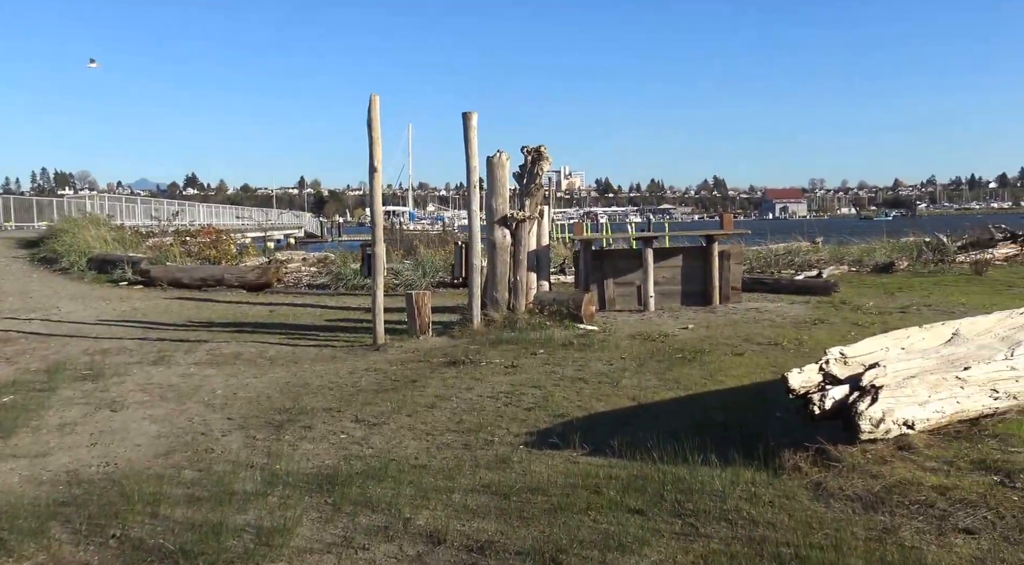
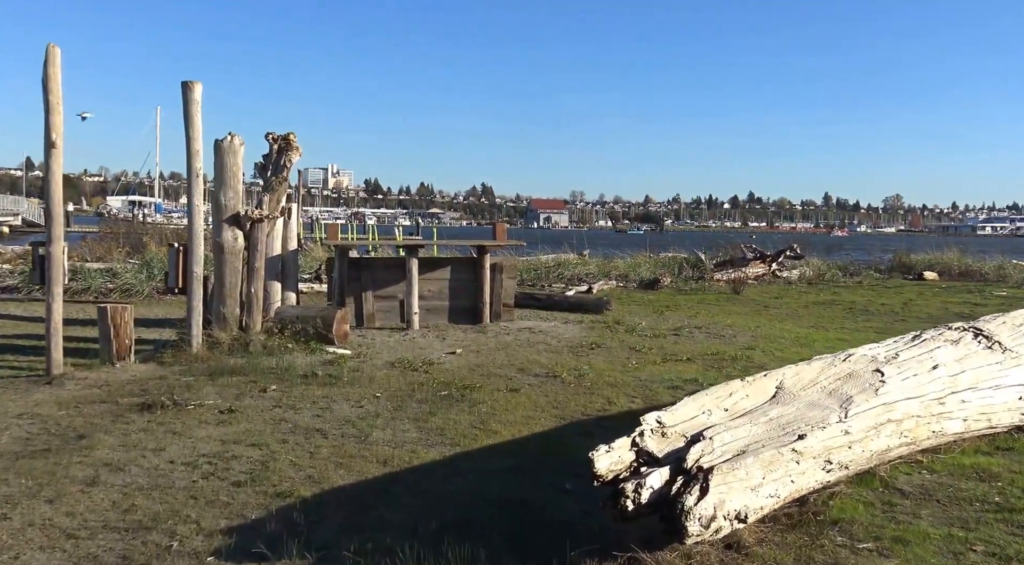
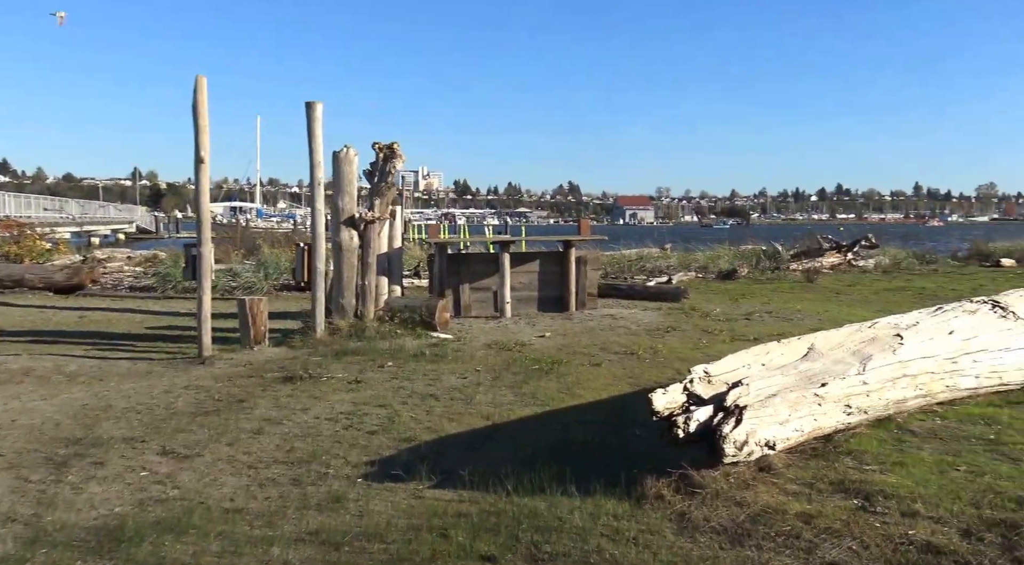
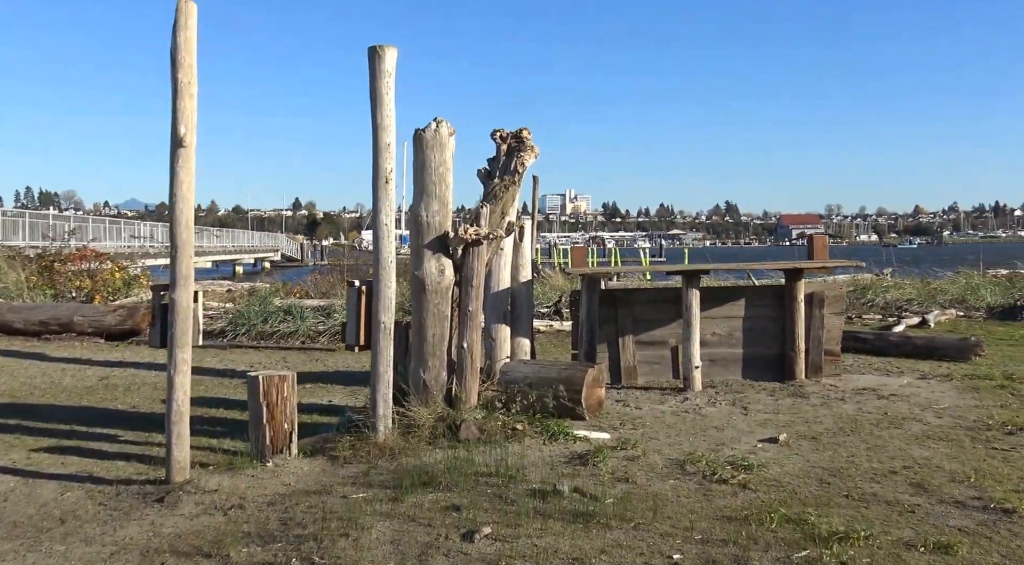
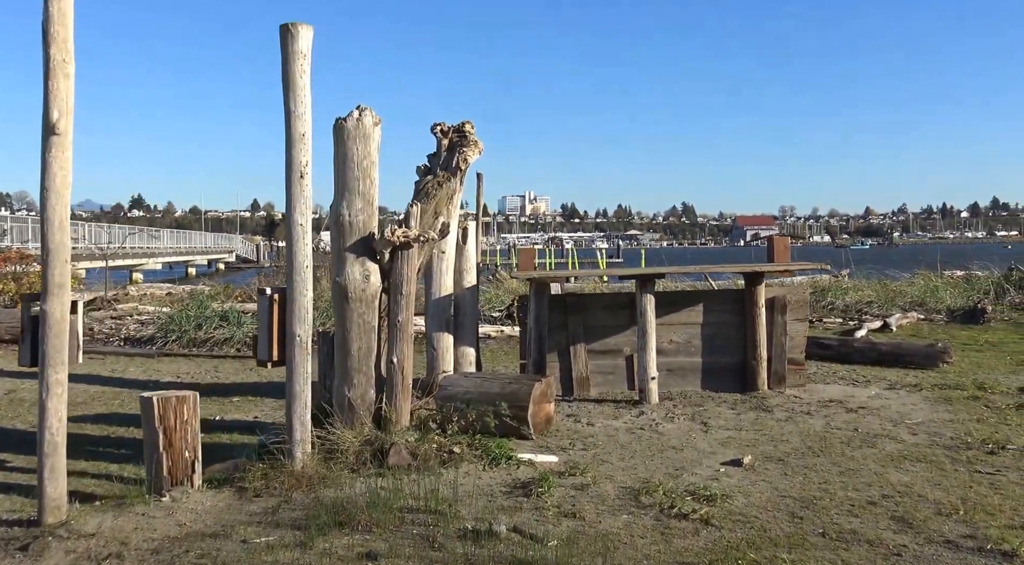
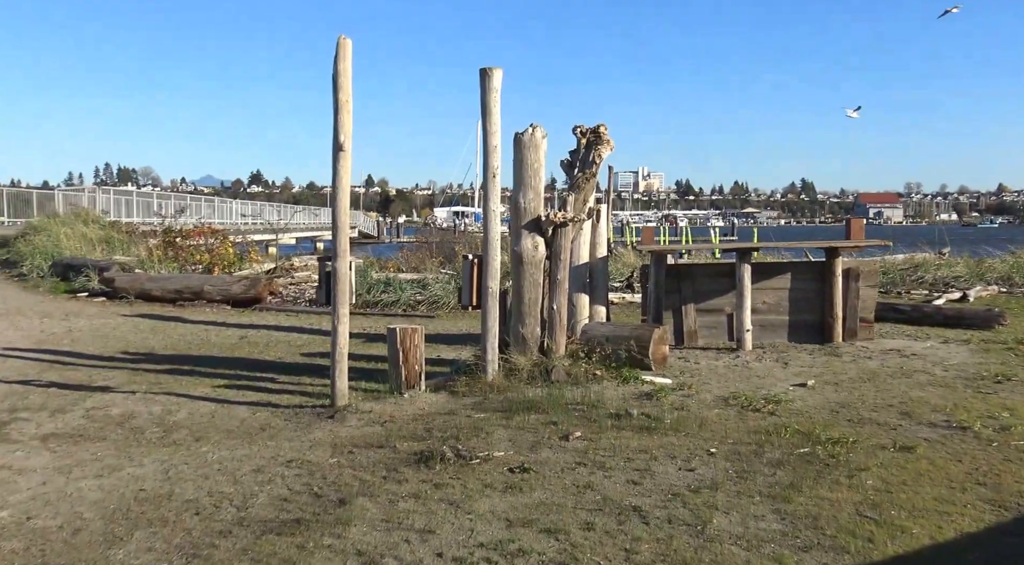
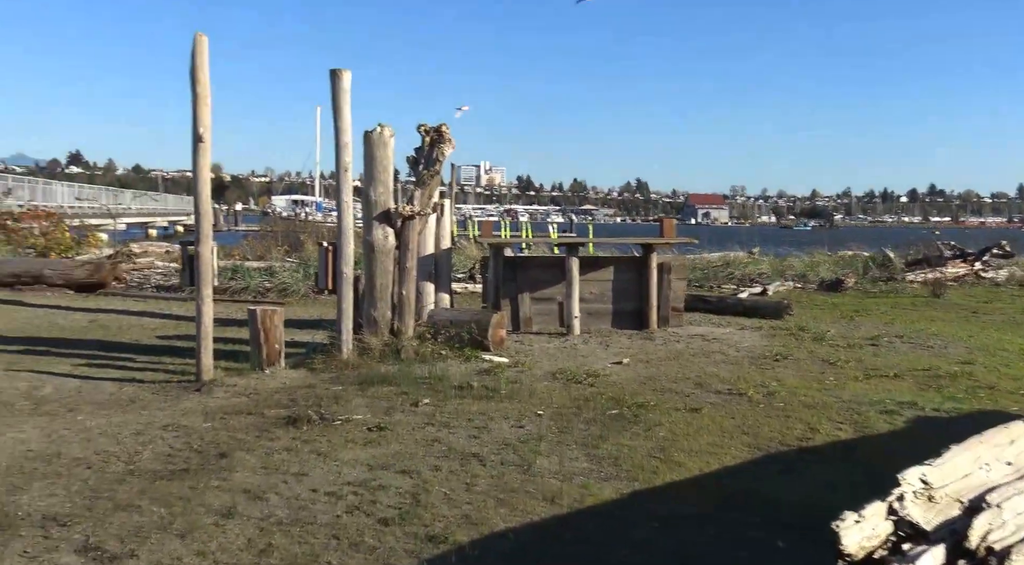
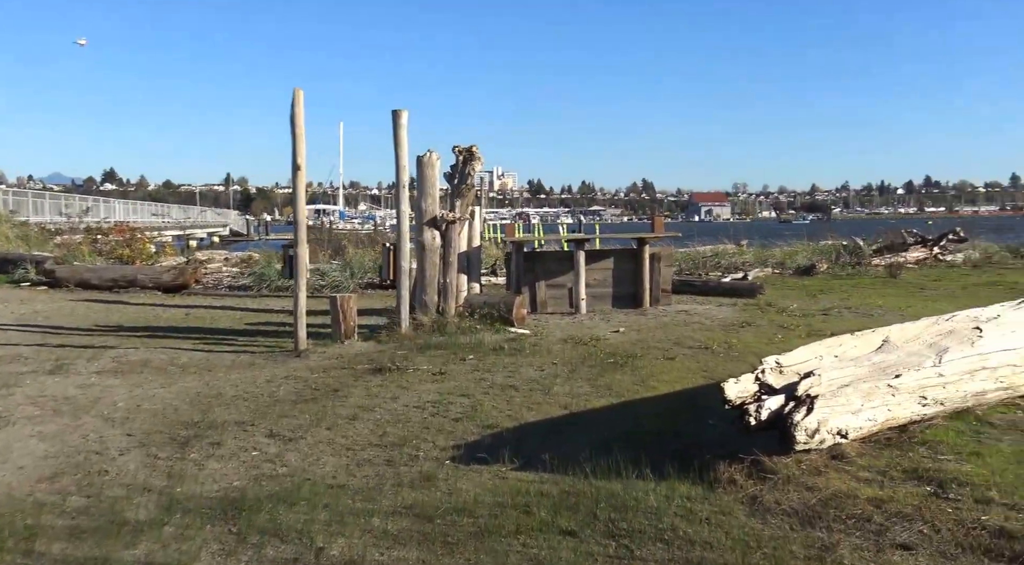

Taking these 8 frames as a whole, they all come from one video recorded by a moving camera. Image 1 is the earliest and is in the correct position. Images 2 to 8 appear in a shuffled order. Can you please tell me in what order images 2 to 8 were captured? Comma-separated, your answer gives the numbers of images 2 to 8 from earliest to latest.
8, 3, 2, 7, 6, 4, 5
